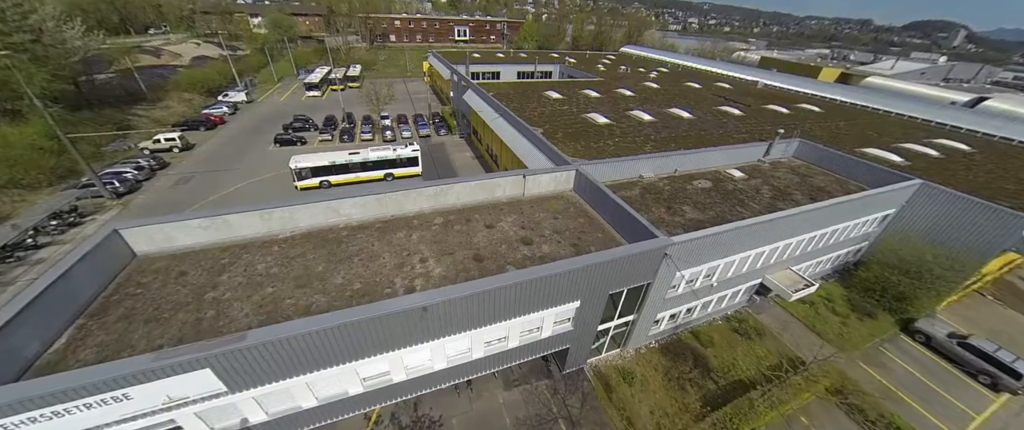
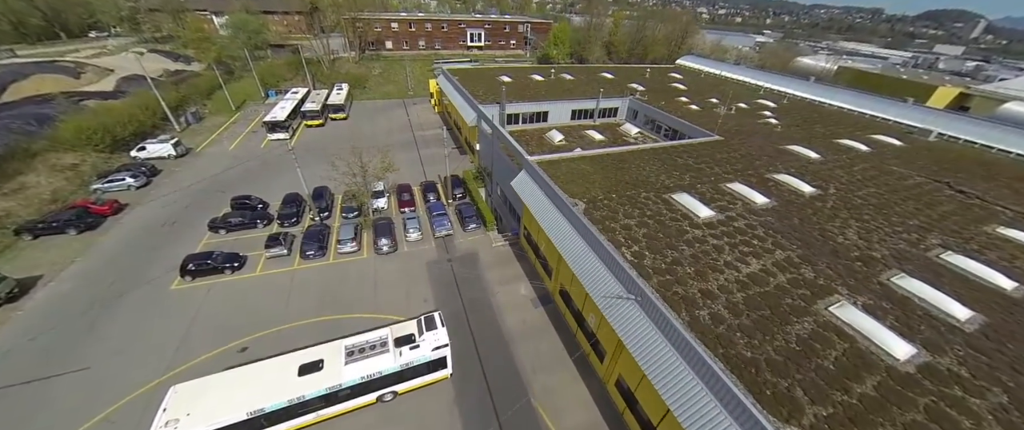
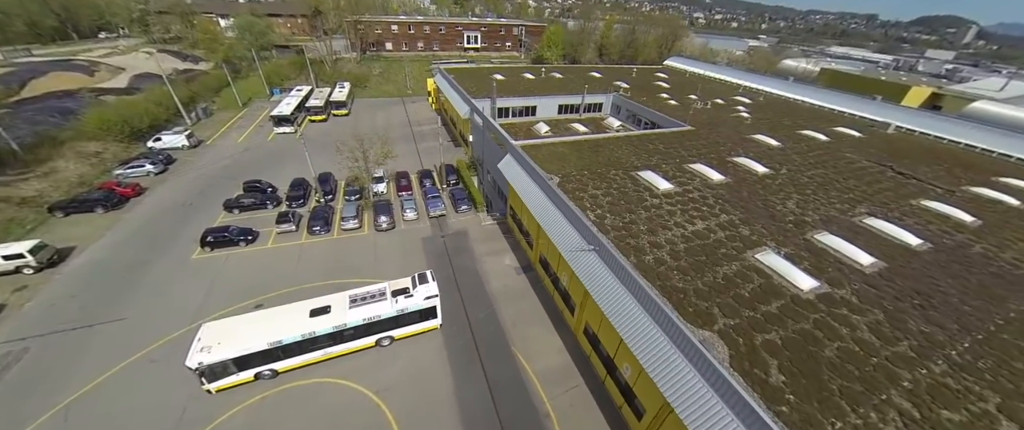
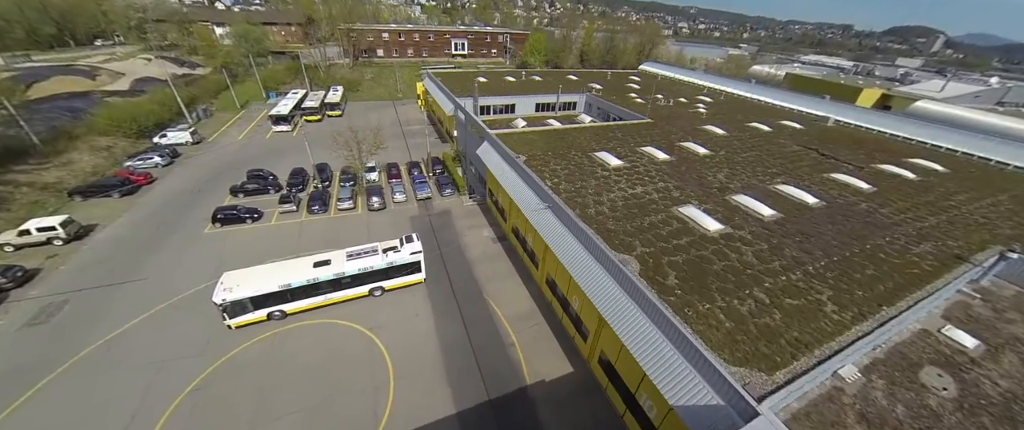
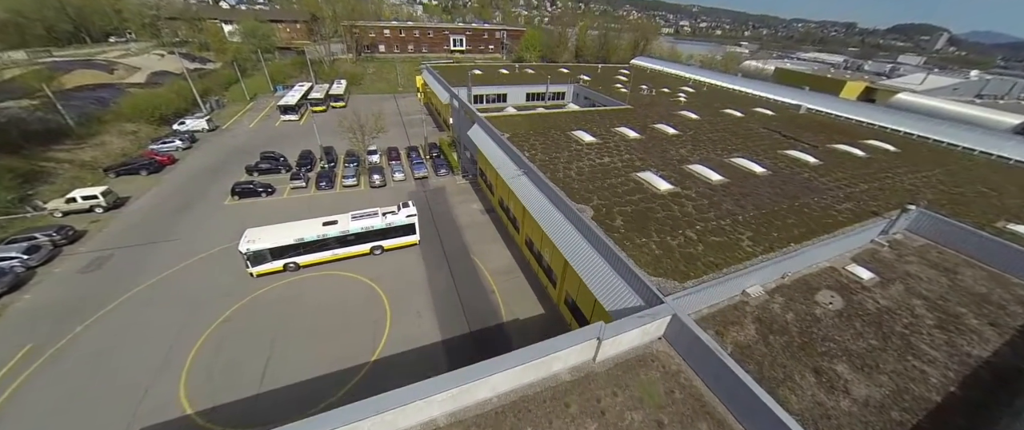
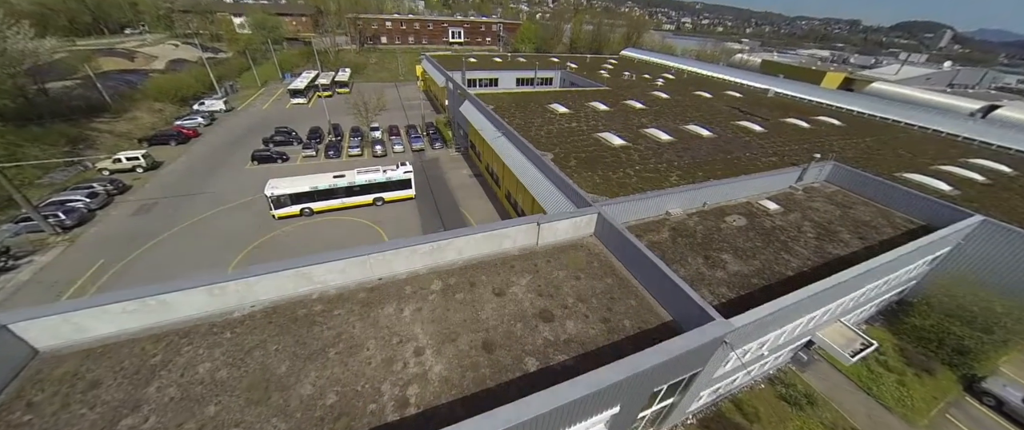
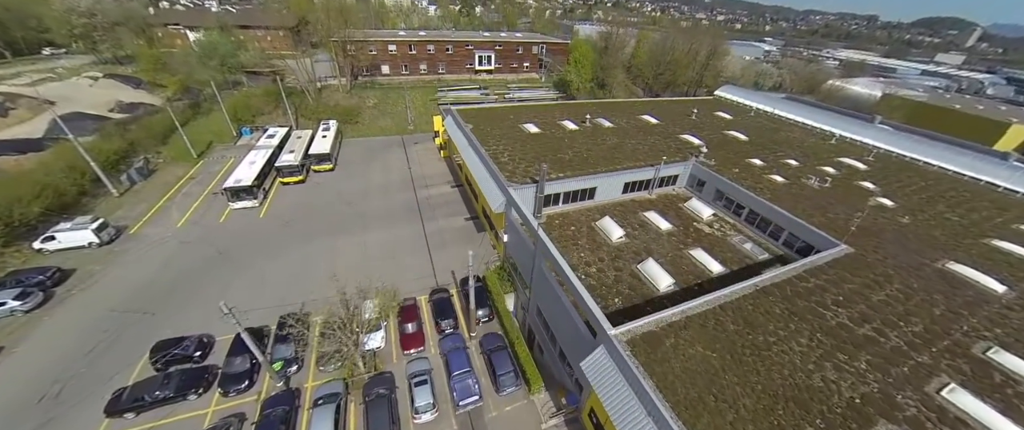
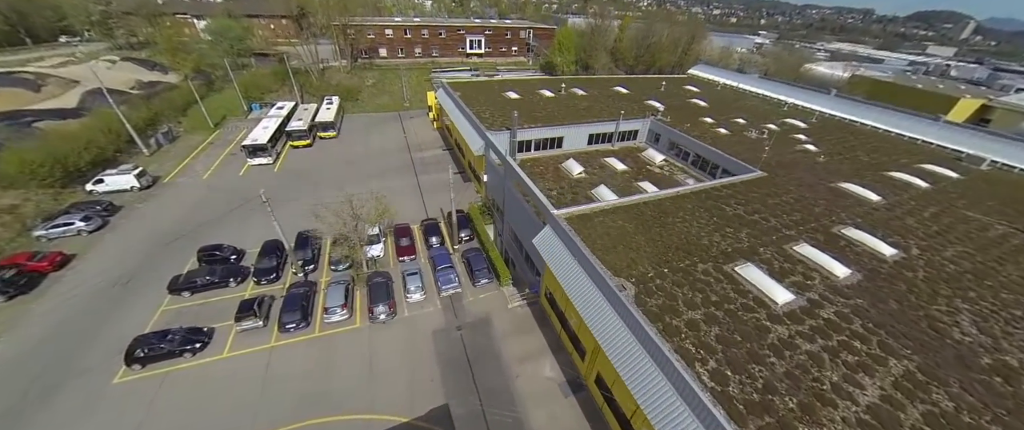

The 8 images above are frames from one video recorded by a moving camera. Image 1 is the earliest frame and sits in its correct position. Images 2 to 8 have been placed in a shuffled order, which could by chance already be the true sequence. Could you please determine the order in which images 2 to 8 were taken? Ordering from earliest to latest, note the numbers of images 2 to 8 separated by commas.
6, 5, 4, 3, 2, 8, 7
